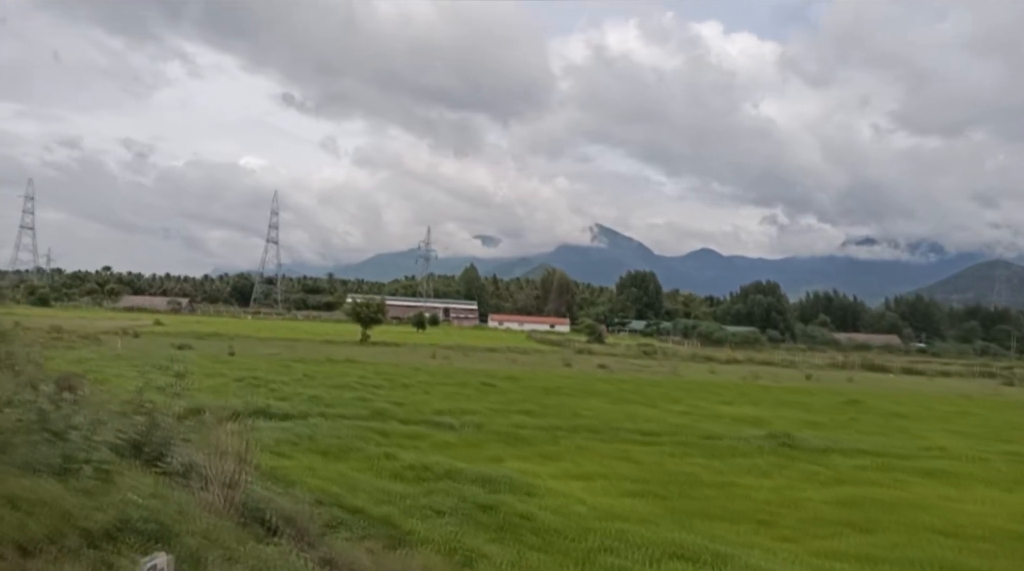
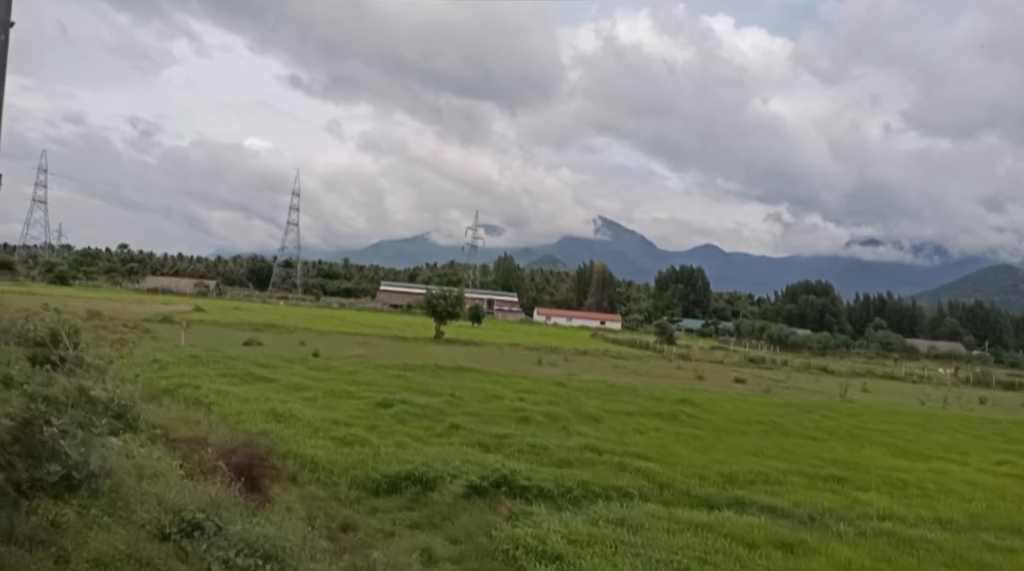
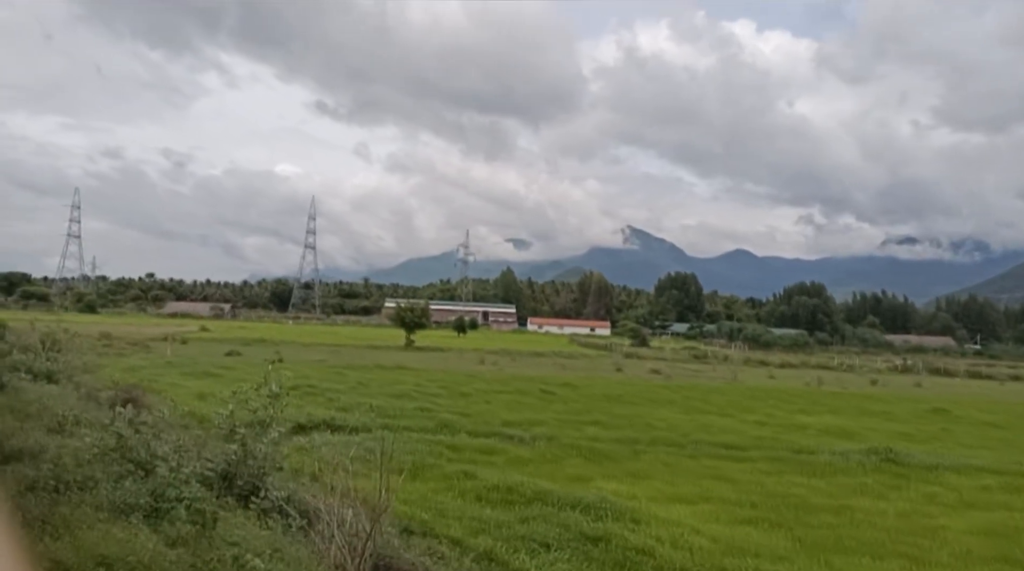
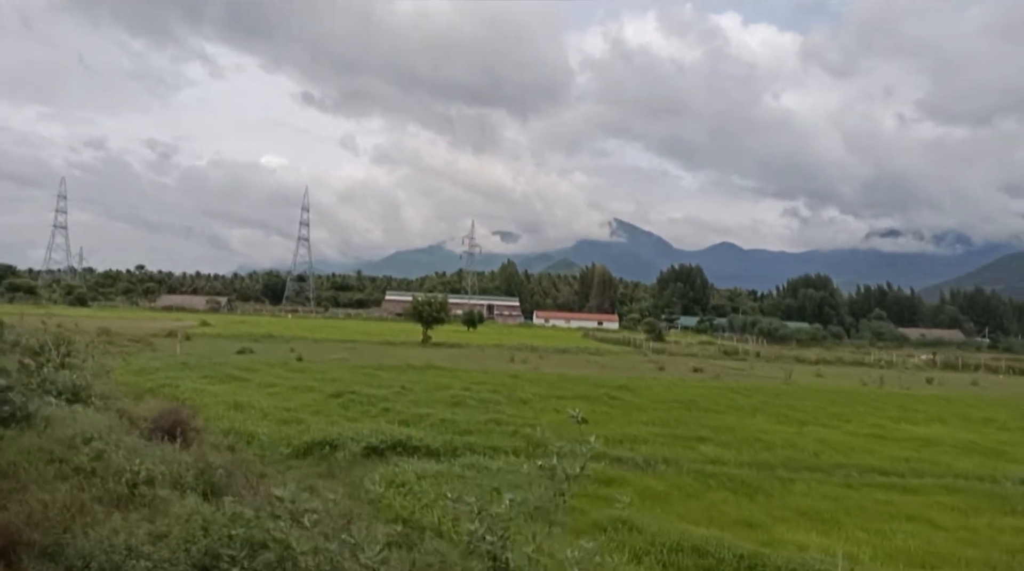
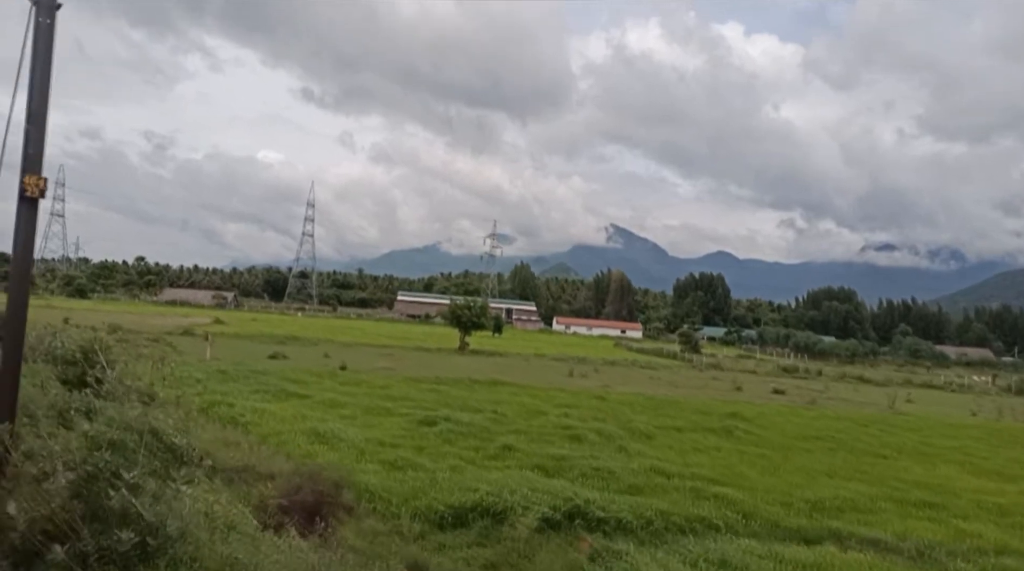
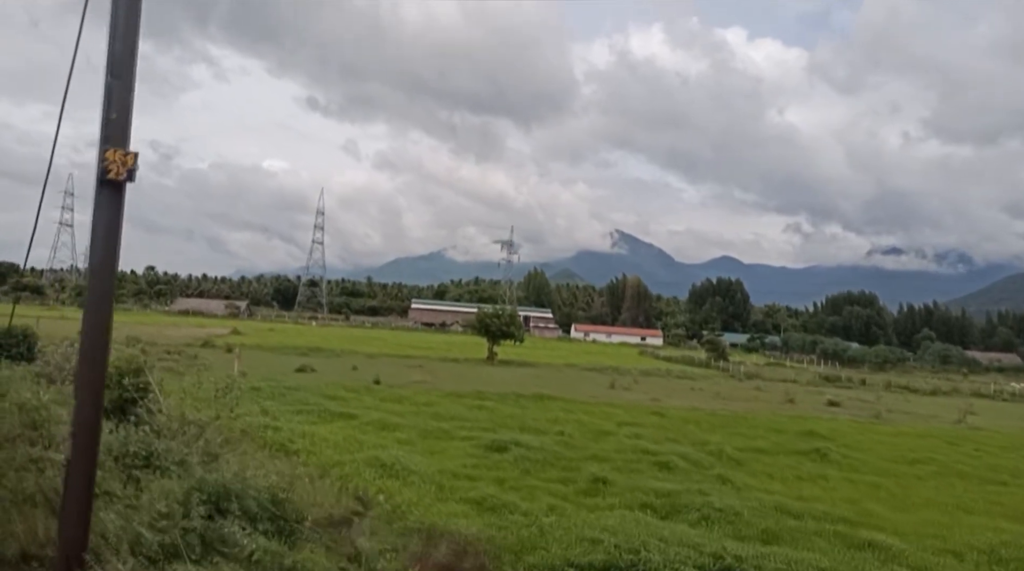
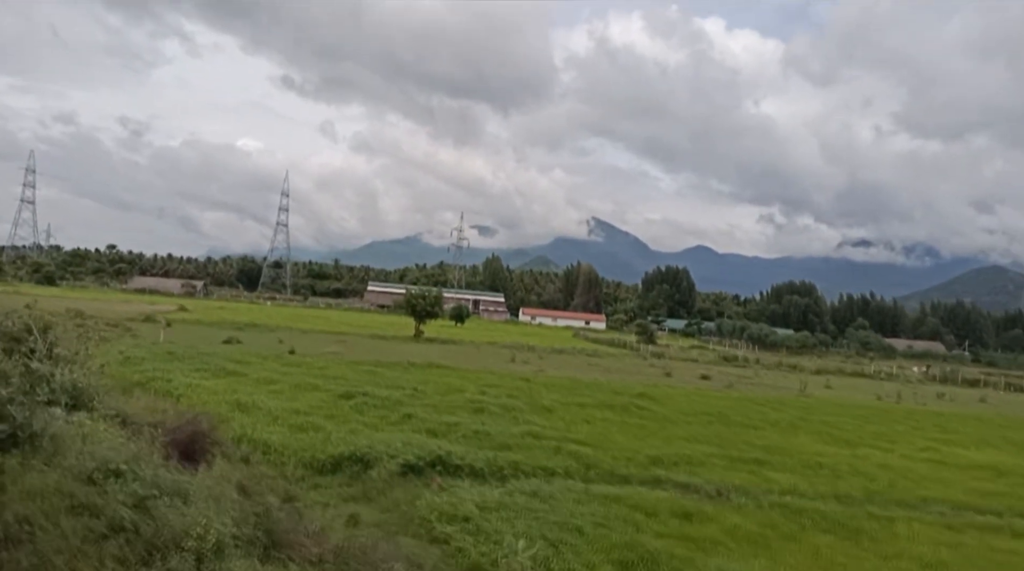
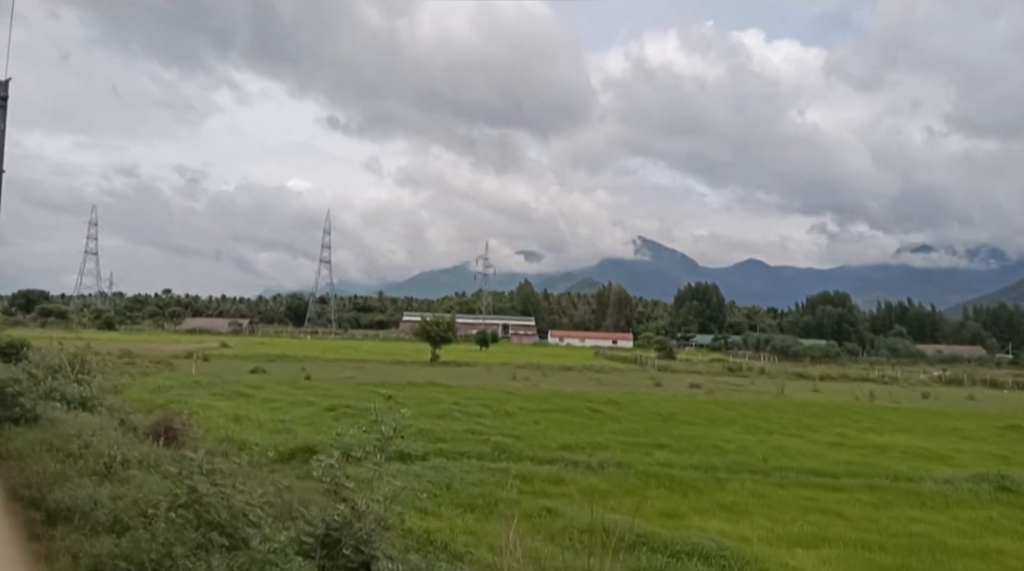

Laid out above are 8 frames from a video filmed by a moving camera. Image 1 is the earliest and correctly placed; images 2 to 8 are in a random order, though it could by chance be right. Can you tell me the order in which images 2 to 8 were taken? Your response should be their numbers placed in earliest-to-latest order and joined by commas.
3, 8, 4, 7, 2, 5, 6
